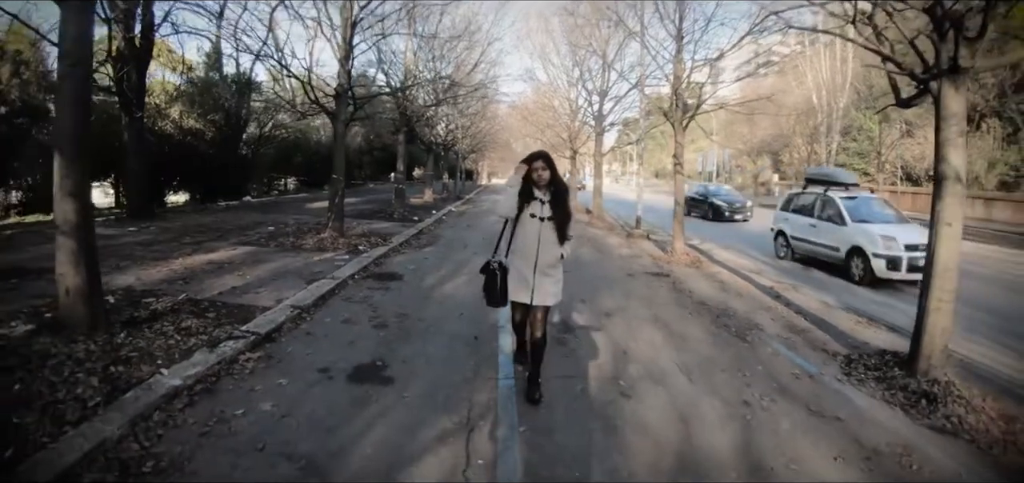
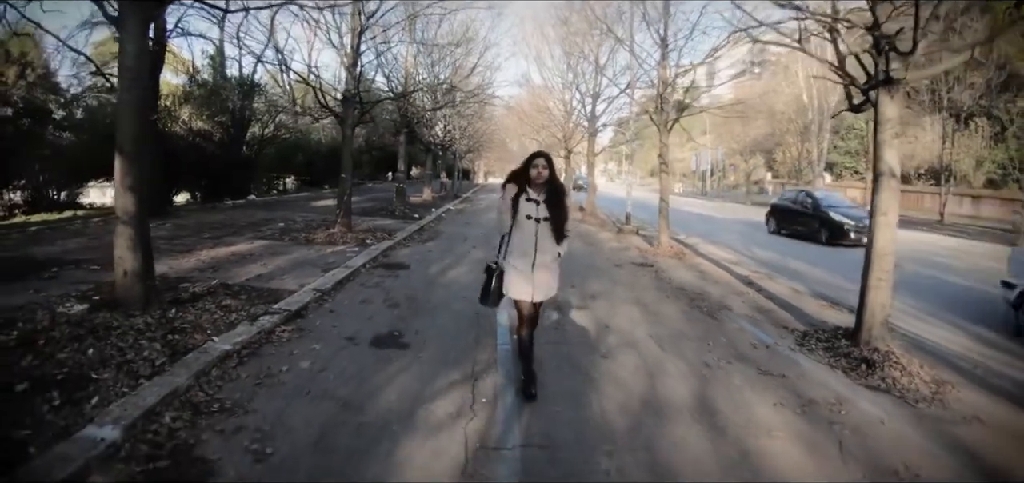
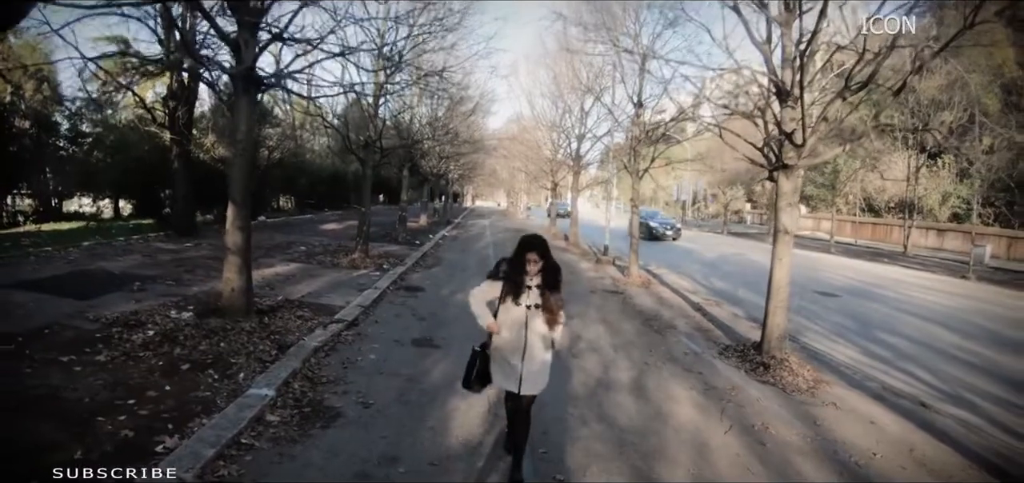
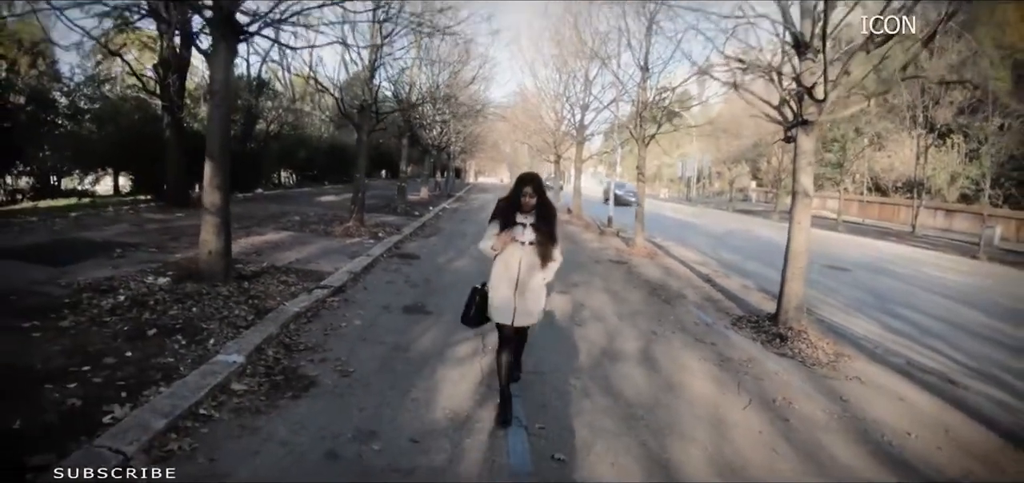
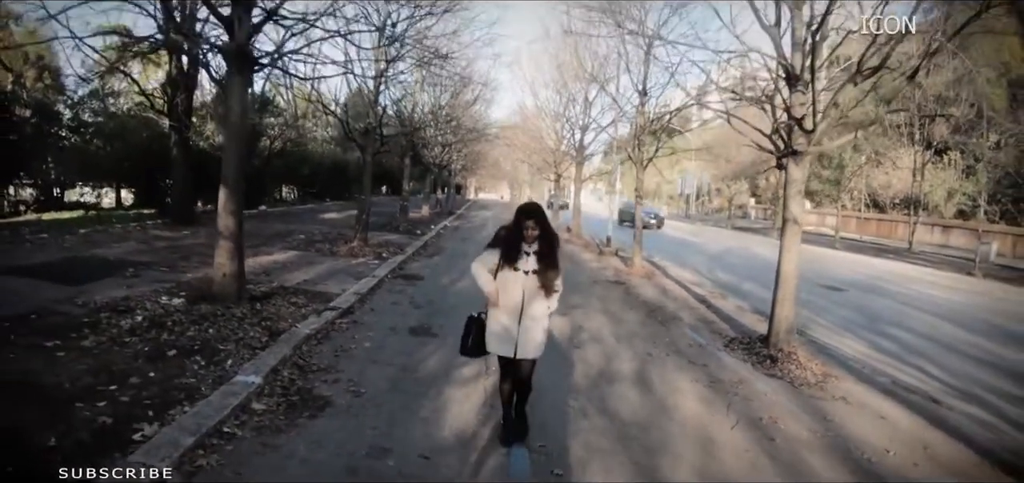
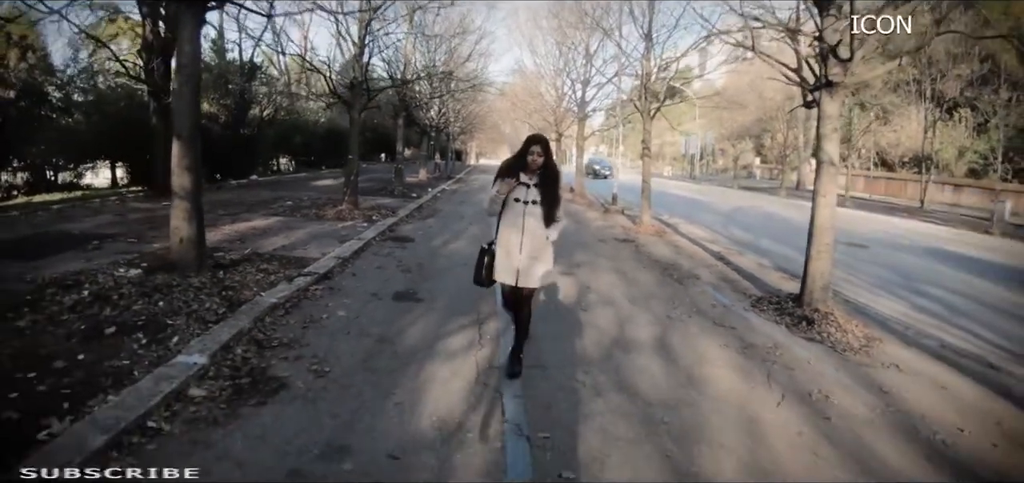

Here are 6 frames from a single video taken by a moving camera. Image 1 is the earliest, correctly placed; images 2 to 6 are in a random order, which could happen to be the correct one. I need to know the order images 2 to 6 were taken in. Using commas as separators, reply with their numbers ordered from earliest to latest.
2, 6, 4, 5, 3
